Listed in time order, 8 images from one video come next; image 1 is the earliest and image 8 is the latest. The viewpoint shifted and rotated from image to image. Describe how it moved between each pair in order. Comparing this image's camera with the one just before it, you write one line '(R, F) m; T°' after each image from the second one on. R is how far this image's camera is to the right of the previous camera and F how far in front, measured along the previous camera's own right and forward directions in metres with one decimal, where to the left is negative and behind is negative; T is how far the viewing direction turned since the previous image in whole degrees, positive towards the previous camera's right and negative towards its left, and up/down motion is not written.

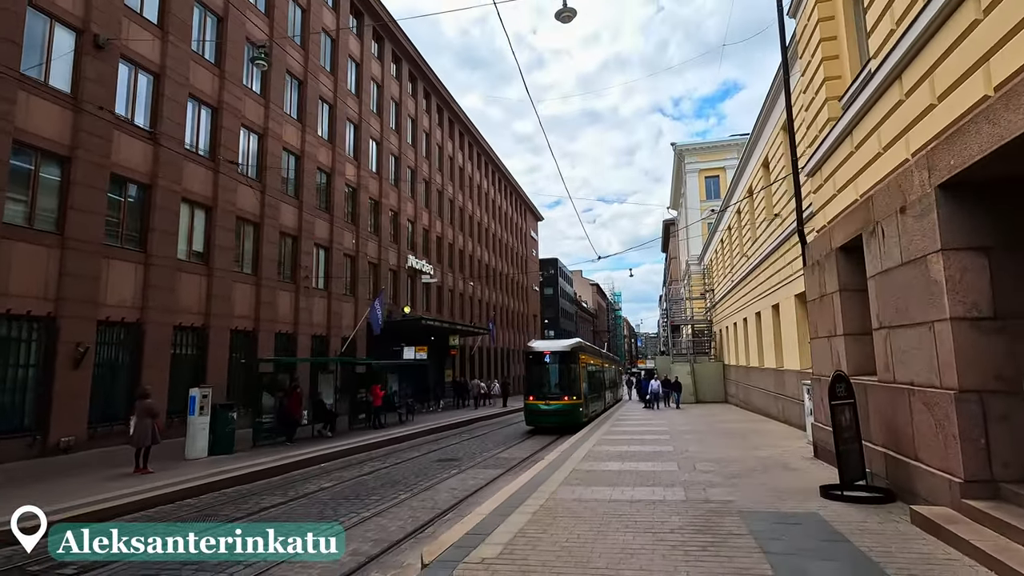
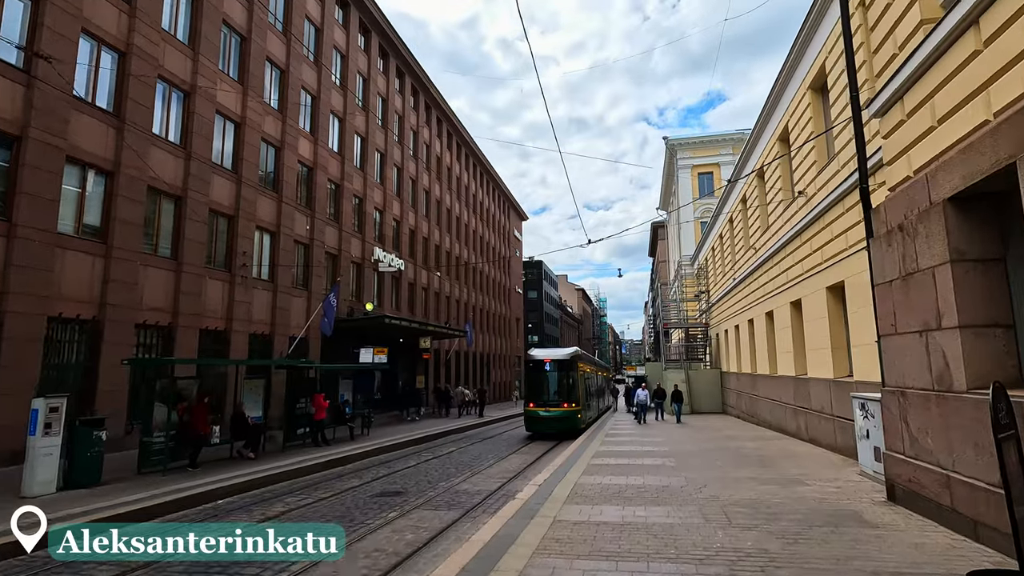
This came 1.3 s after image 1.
(+0.4, +3.1) m; +2°
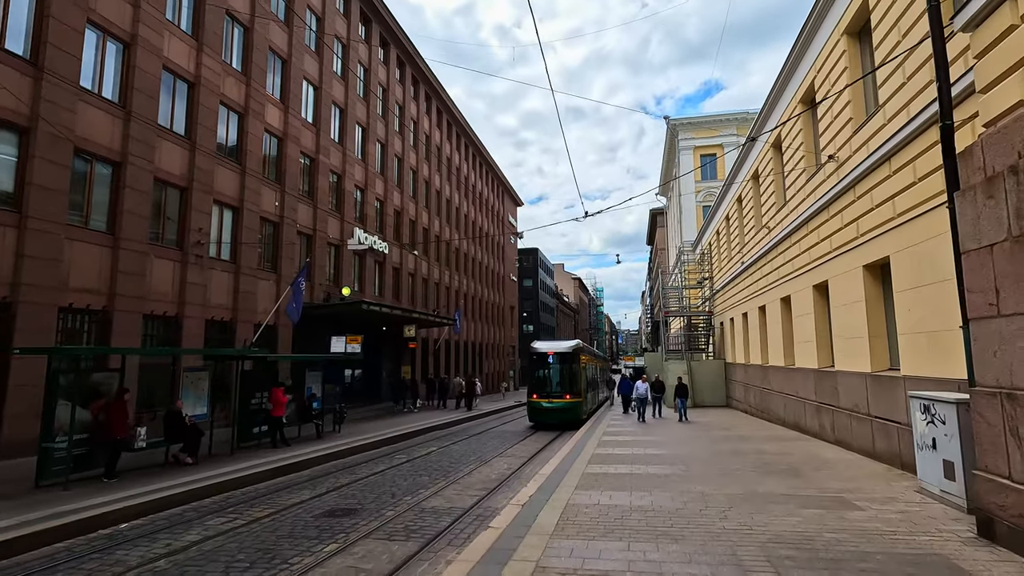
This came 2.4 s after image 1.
(+0.3, +2.0) m; 0°
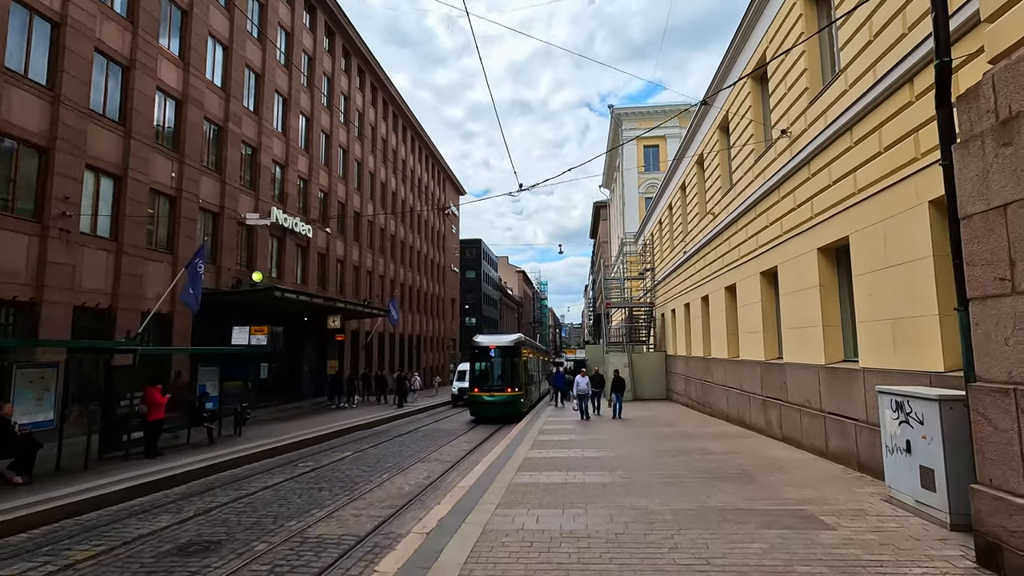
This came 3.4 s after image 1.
(+0.5, +1.6) m; +6°
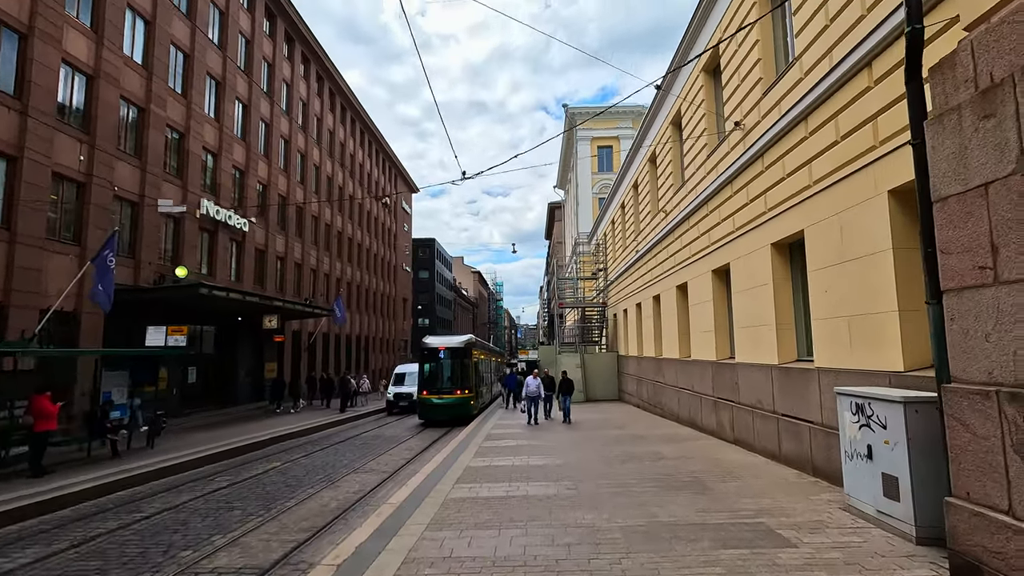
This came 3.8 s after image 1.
(+0.3, +0.8) m; +5°
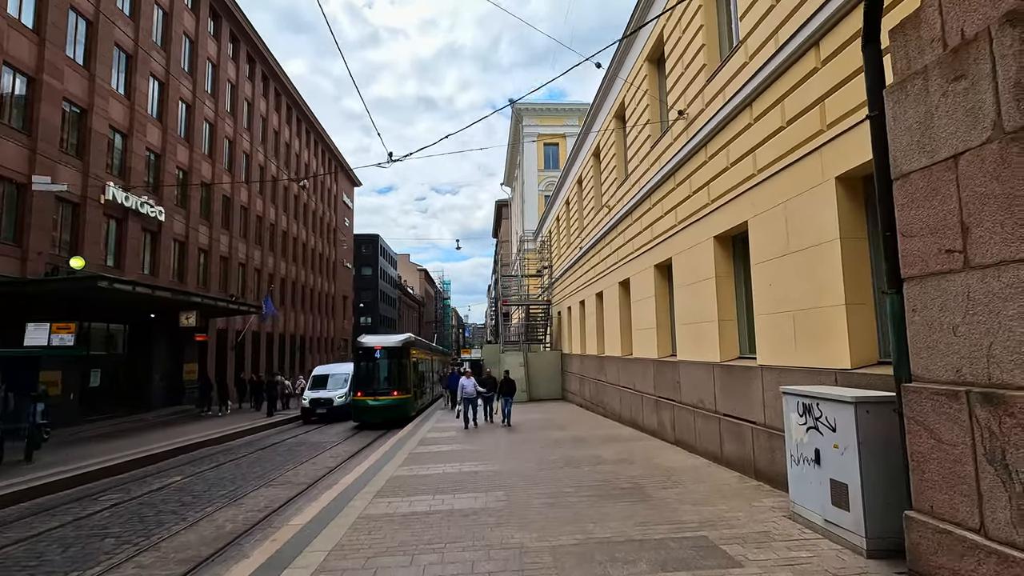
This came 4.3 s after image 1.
(+0.3, +0.8) m; +6°
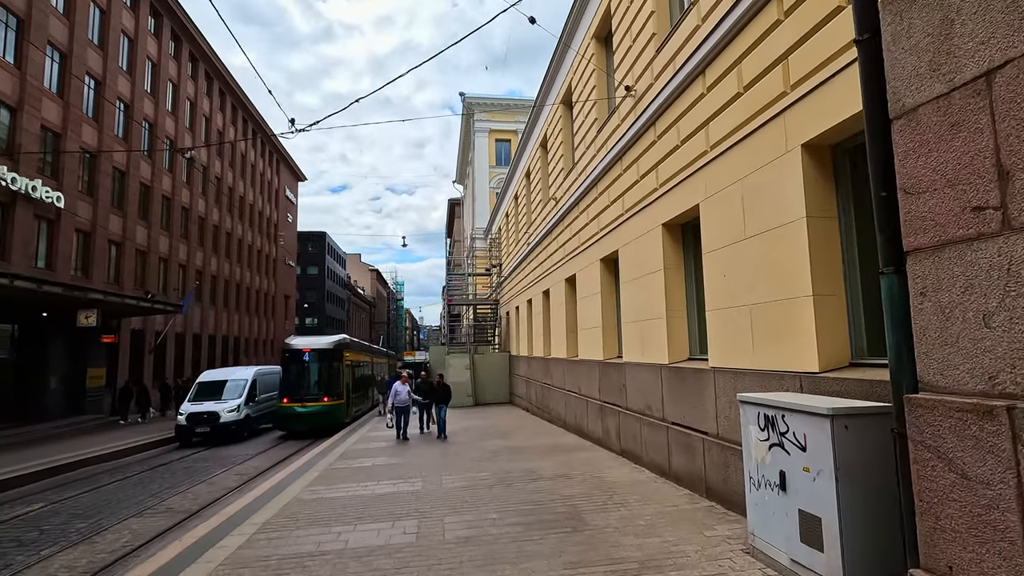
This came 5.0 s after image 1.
(+0.5, +1.2) m; +5°
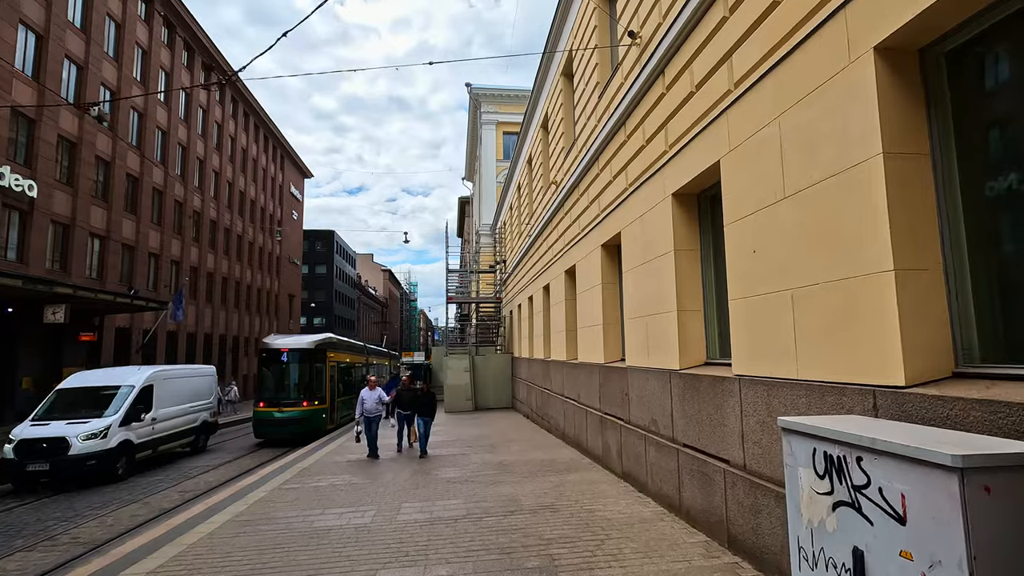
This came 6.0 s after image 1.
(+0.6, +1.7) m; -2°
